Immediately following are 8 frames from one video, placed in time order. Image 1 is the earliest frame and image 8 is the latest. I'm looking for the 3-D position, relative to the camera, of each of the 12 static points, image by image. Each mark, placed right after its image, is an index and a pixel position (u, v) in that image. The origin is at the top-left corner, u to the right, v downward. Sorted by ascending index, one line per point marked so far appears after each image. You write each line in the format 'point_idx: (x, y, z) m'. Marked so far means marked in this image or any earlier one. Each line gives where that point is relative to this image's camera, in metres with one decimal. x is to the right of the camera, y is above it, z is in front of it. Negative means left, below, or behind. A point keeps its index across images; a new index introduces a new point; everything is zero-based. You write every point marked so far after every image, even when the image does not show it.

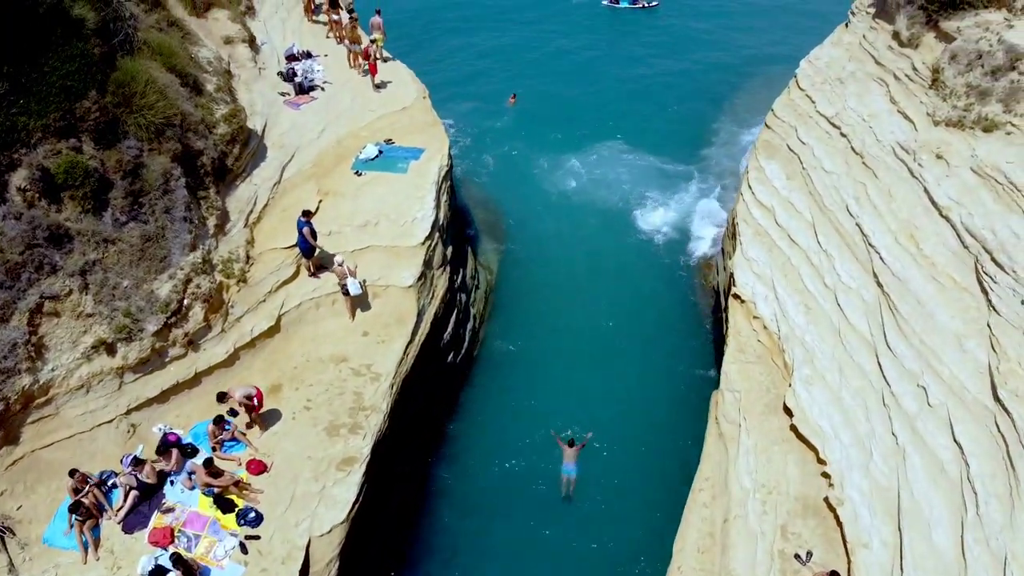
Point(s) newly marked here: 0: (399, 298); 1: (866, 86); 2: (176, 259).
0: (-2.3, -0.2, +17.4) m
1: (+8.3, +4.8, +19.8) m
2: (-6.1, +0.5, +15.3) m
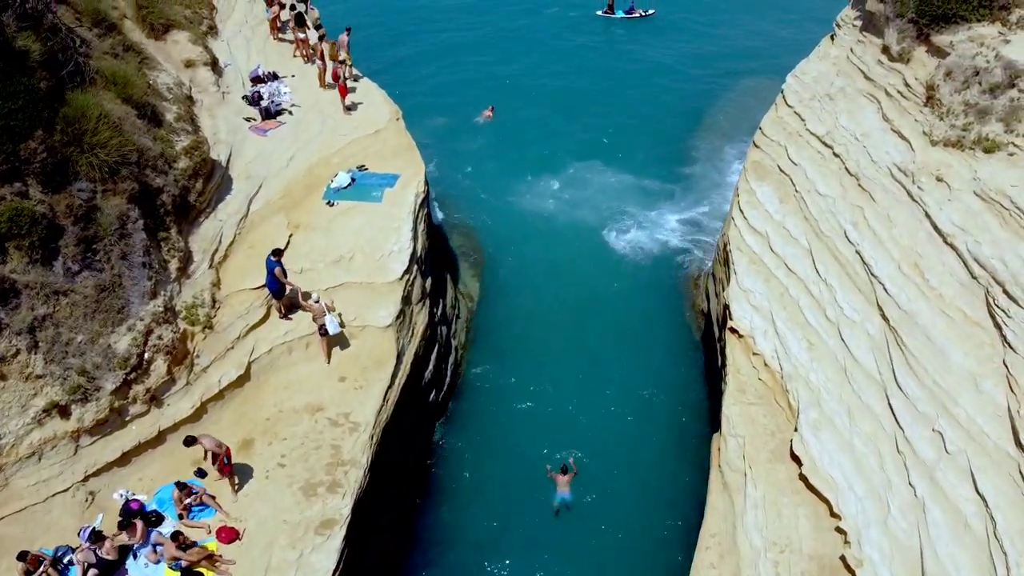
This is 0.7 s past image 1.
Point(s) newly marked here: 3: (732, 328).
0: (-2.6, -1.0, +16.4) m
1: (+7.8, +4.2, +19.1) m
2: (-6.3, -0.3, +14.2) m
3: (+4.1, -0.7, +15.7) m
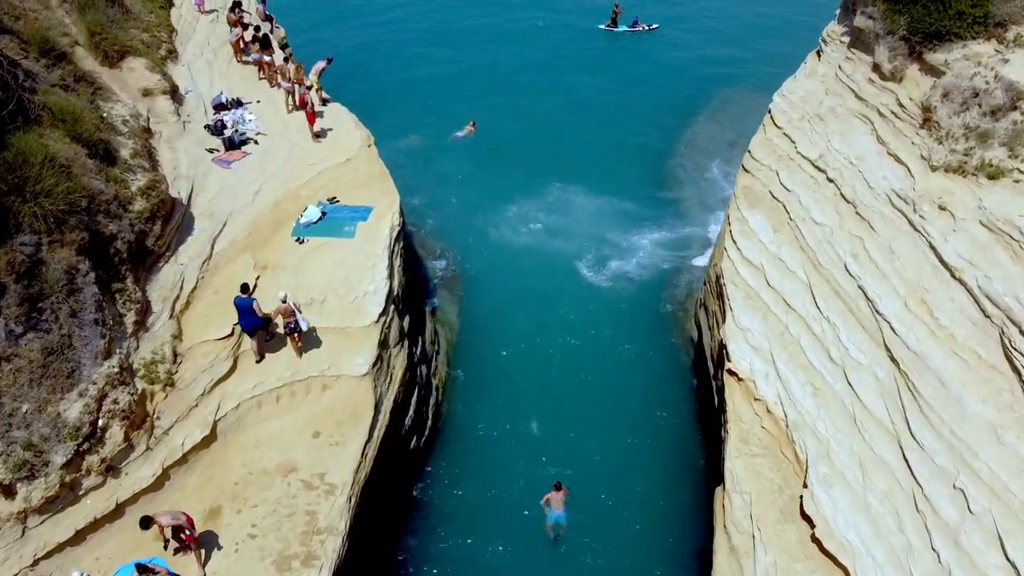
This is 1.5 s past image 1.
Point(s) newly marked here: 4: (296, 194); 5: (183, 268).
0: (-2.9, -1.8, +15.3) m
1: (+7.3, +3.6, +18.4) m
2: (-6.6, -1.3, +13.0) m
3: (+3.8, -1.4, +14.8) m
4: (-5.0, +2.2, +19.5) m
5: (-6.5, +0.4, +16.6) m
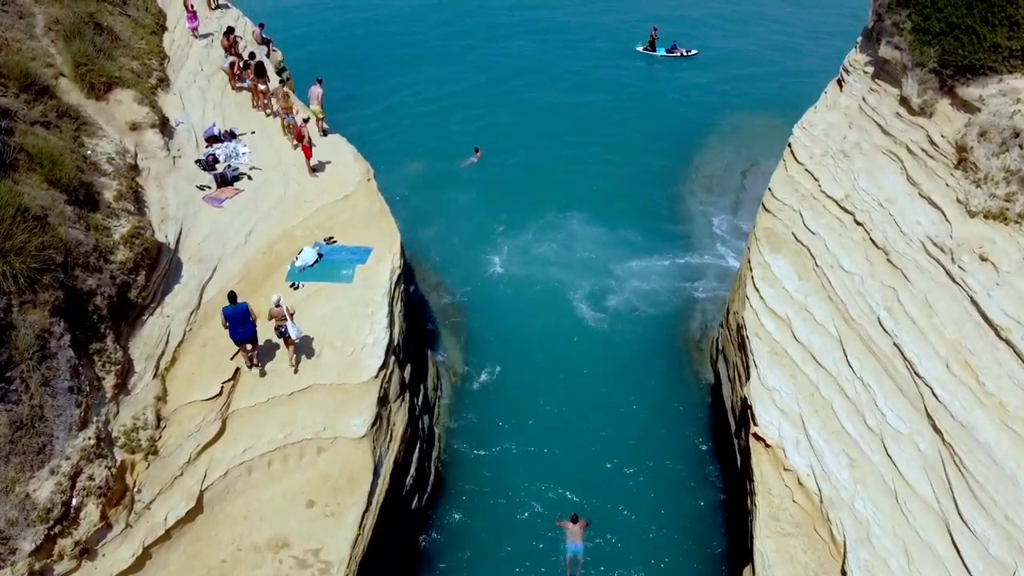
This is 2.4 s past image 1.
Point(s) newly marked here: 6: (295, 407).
0: (-2.7, -2.8, +14.2) m
1: (+7.4, +2.6, +17.4) m
2: (-6.4, -2.2, +12.0) m
3: (+4.0, -2.4, +13.7) m
4: (-4.8, +1.2, +18.5) m
5: (-6.3, -0.6, +15.6) m
6: (-3.8, -2.1, +14.6) m
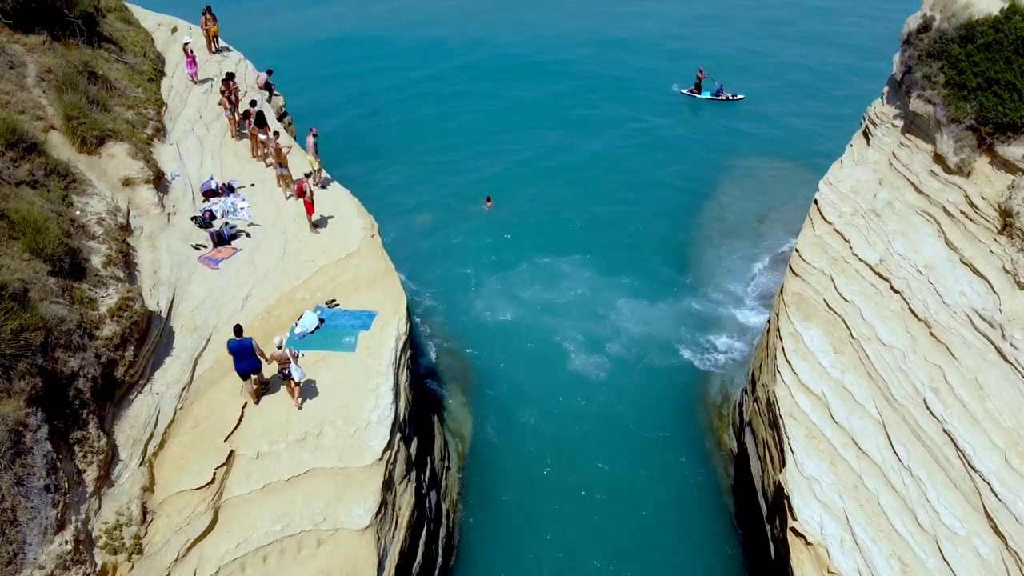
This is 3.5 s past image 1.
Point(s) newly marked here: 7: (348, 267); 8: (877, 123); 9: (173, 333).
0: (-2.5, -4.0, +13.1) m
1: (+7.7, +1.3, +16.4) m
2: (-6.2, -3.4, +10.9) m
3: (+4.2, -3.6, +12.6) m
4: (-4.6, -0.2, +17.5) m
5: (-6.1, -1.9, +14.5) m
6: (-3.5, -3.3, +13.5) m
7: (-3.6, +0.5, +18.5) m
8: (+8.3, +3.7, +19.1) m
9: (-6.4, -0.8, +15.8) m
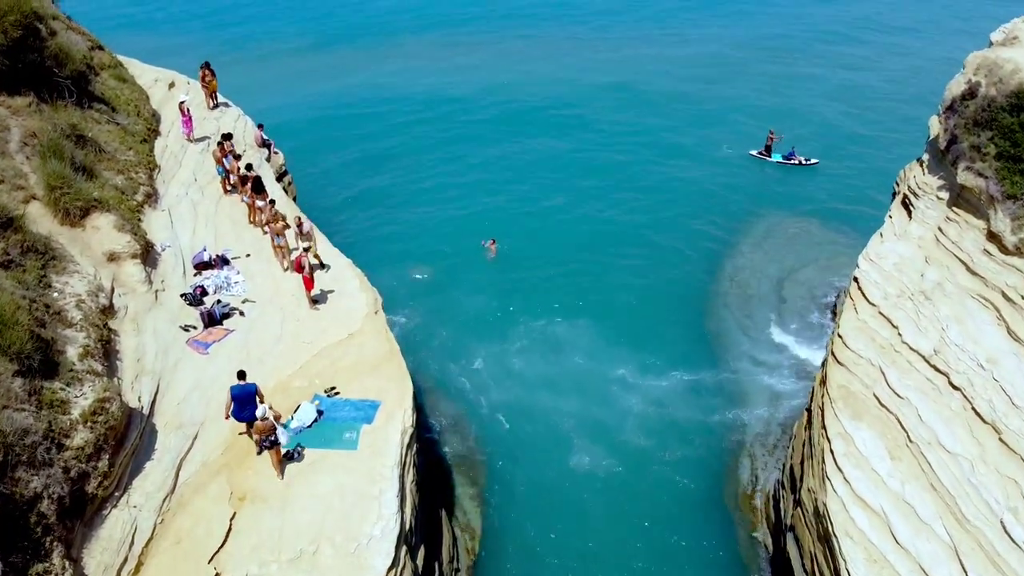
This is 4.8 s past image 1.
0: (-2.2, -5.5, +11.5) m
1: (+8.0, -0.3, +15.0) m
2: (-5.8, -4.7, +9.2) m
3: (+4.5, -5.0, +11.0) m
4: (-4.3, -1.9, +16.0) m
5: (-5.7, -3.4, +13.0) m
6: (-3.2, -4.8, +11.9) m
7: (-3.3, -1.2, +17.1) m
8: (+8.6, +2.0, +17.8) m
9: (-6.1, -2.4, +14.3) m
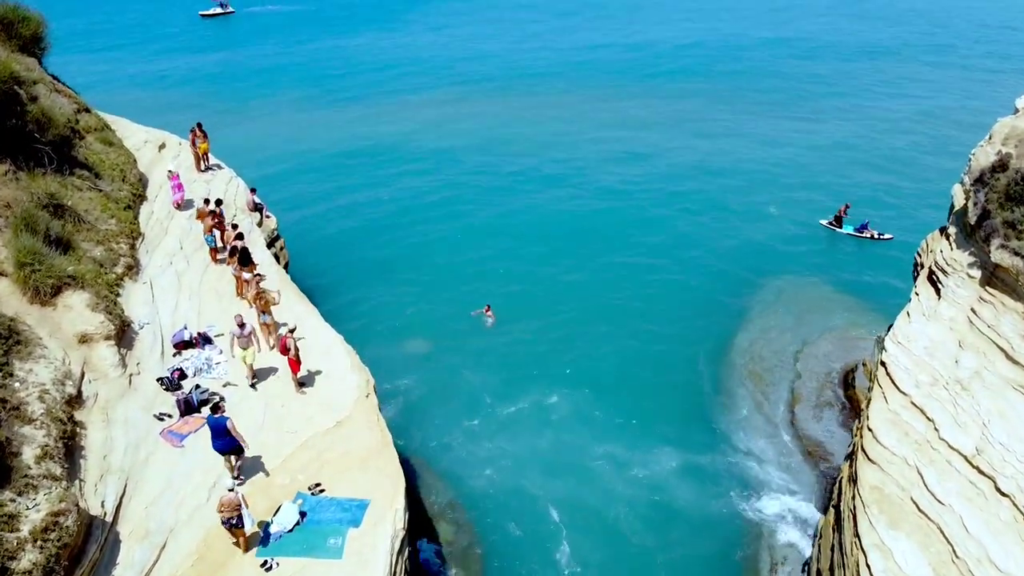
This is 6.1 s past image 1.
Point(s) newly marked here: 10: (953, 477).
0: (-2.2, -6.8, +9.9) m
1: (+8.0, -1.8, +13.7) m
2: (-5.8, -5.9, +7.8) m
3: (+4.5, -6.3, +9.5) m
4: (-4.2, -3.4, +14.7) m
5: (-5.7, -4.8, +11.6) m
6: (-3.2, -6.1, +10.4) m
7: (-3.3, -2.8, +15.8) m
8: (+8.6, +0.3, +16.7) m
9: (-6.0, -3.9, +13.0) m
10: (+6.9, -2.9, +13.2) m
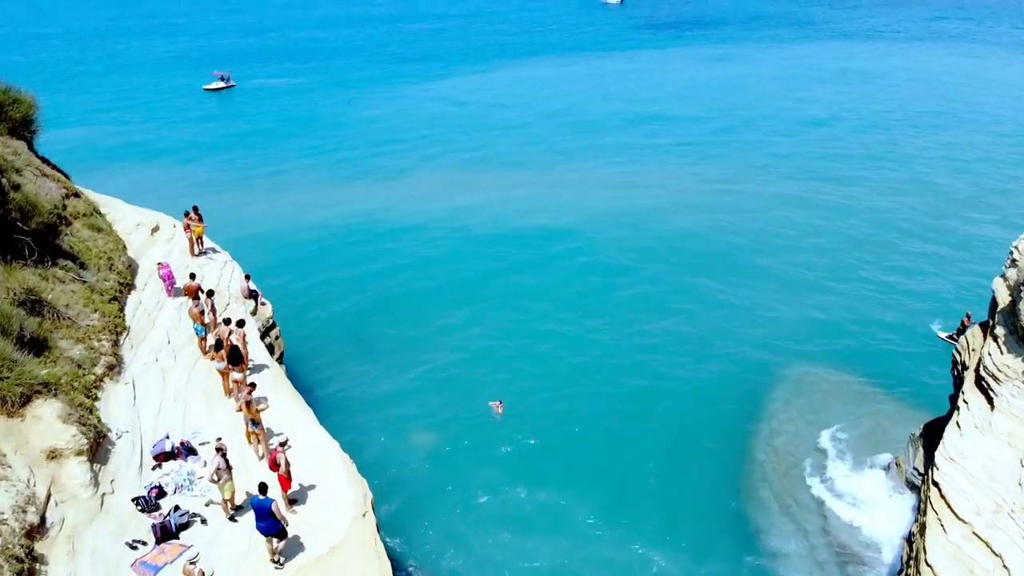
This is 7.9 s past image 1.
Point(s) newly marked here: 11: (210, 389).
0: (-2.0, -8.2, +8.0) m
1: (+8.2, -3.6, +12.1) m
2: (-5.6, -7.2, +5.9) m
3: (+4.7, -7.7, +7.6) m
4: (-4.0, -5.2, +13.0) m
5: (-5.5, -6.3, +9.8) m
6: (-3.0, -7.6, +8.6) m
7: (-3.1, -4.7, +14.2) m
8: (+8.8, -1.6, +15.3) m
9: (-5.8, -5.5, +11.3) m
10: (+7.1, -4.6, +11.5) m
11: (-6.9, -2.3, +19.1) m
